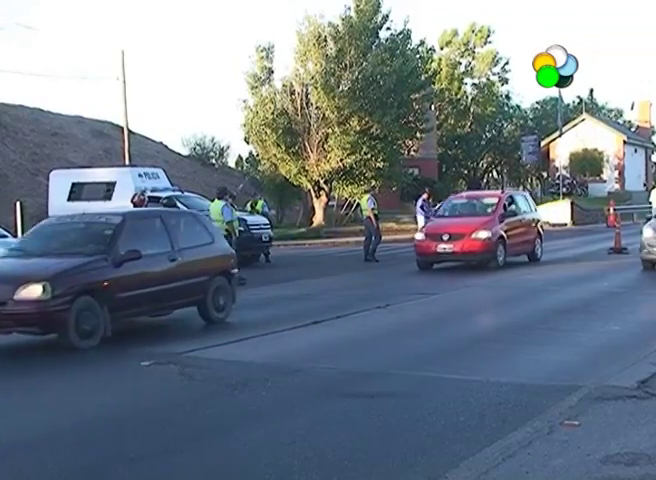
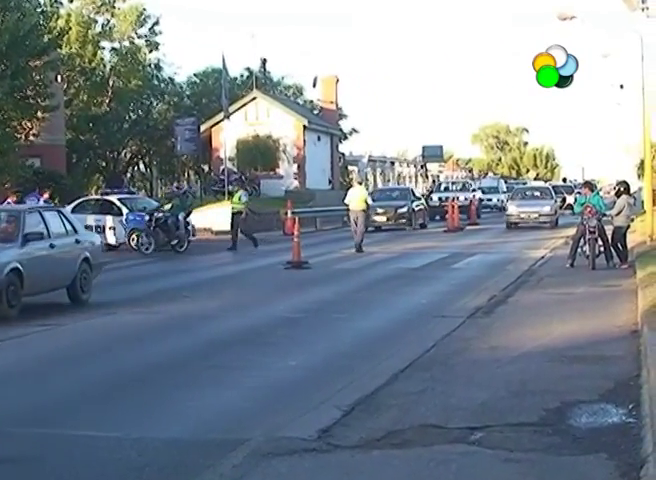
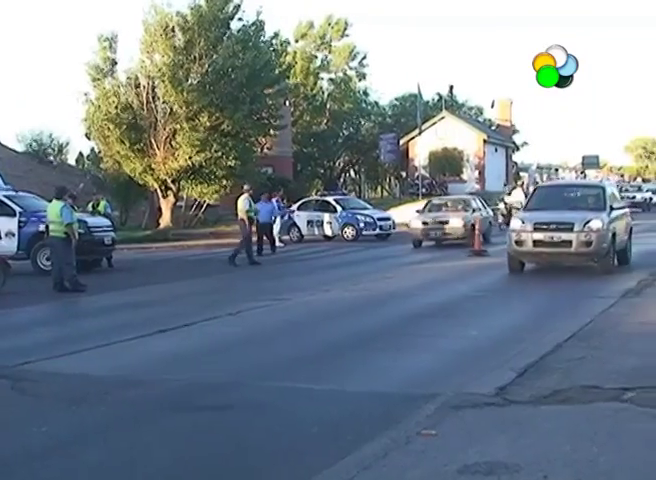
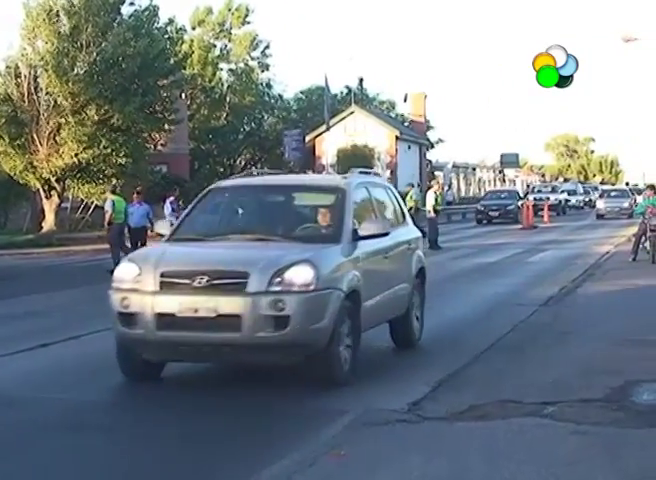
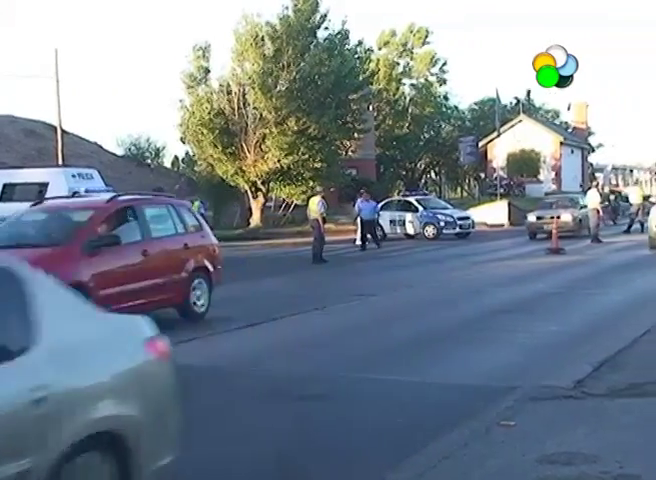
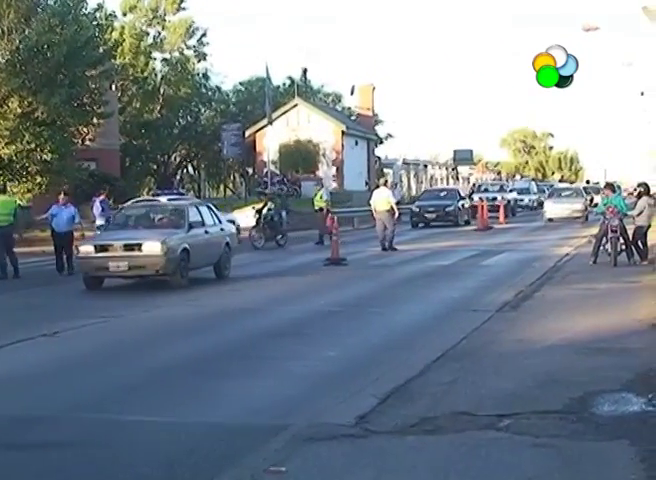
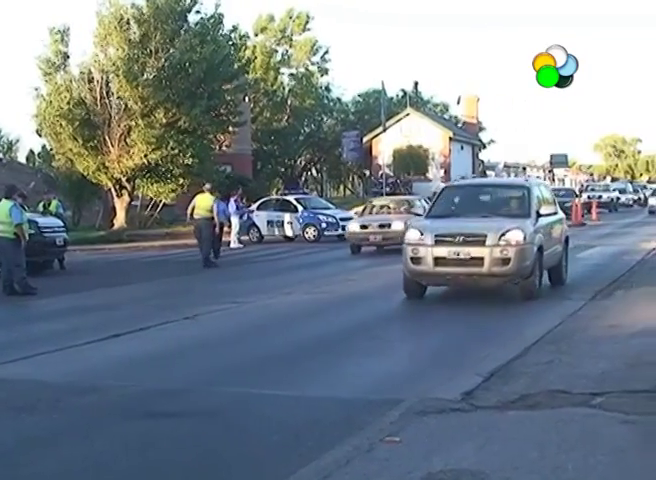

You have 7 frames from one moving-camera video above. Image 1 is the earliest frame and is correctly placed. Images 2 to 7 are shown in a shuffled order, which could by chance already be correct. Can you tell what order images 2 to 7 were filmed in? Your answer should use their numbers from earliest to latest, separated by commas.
5, 3, 7, 4, 6, 2
